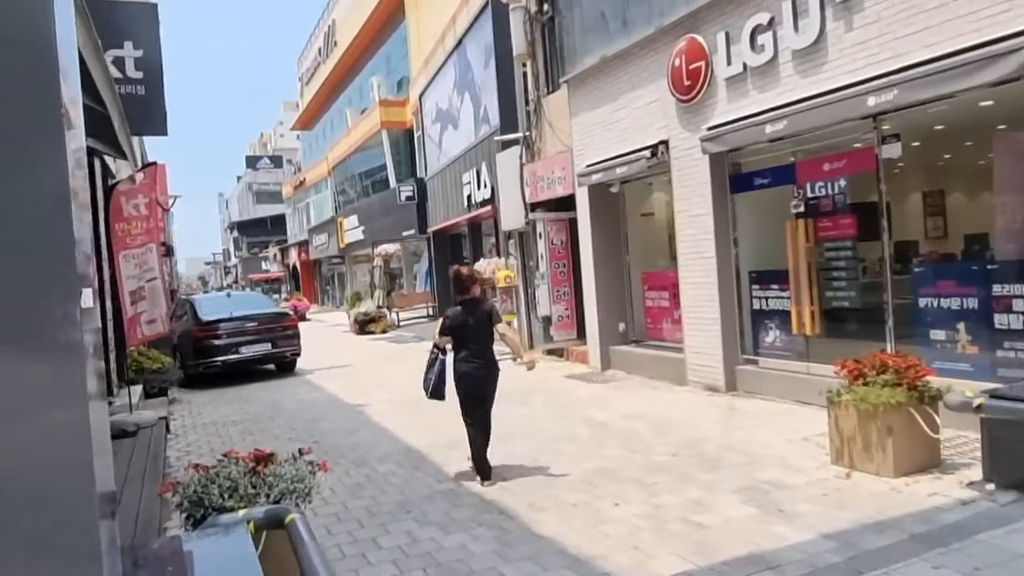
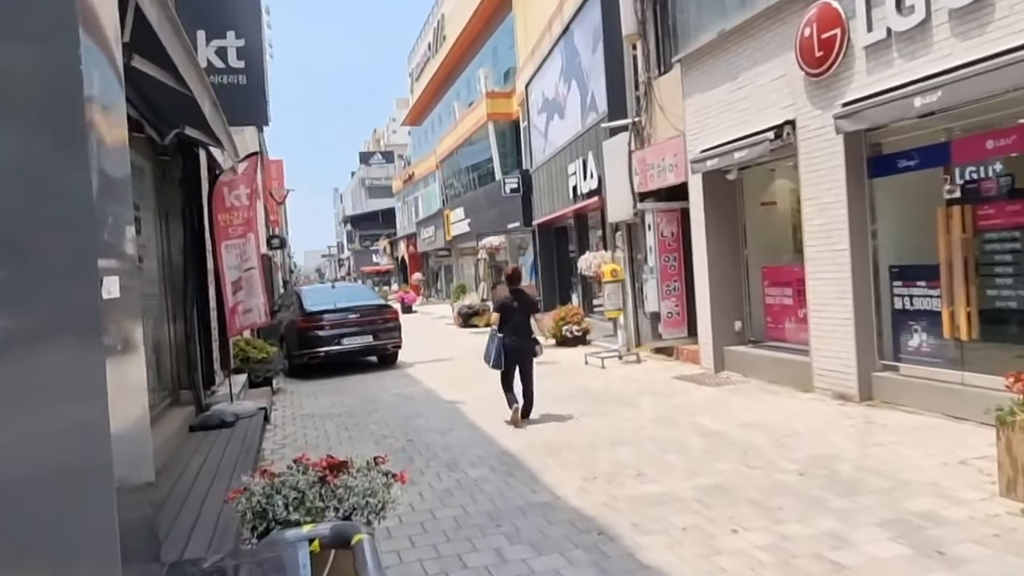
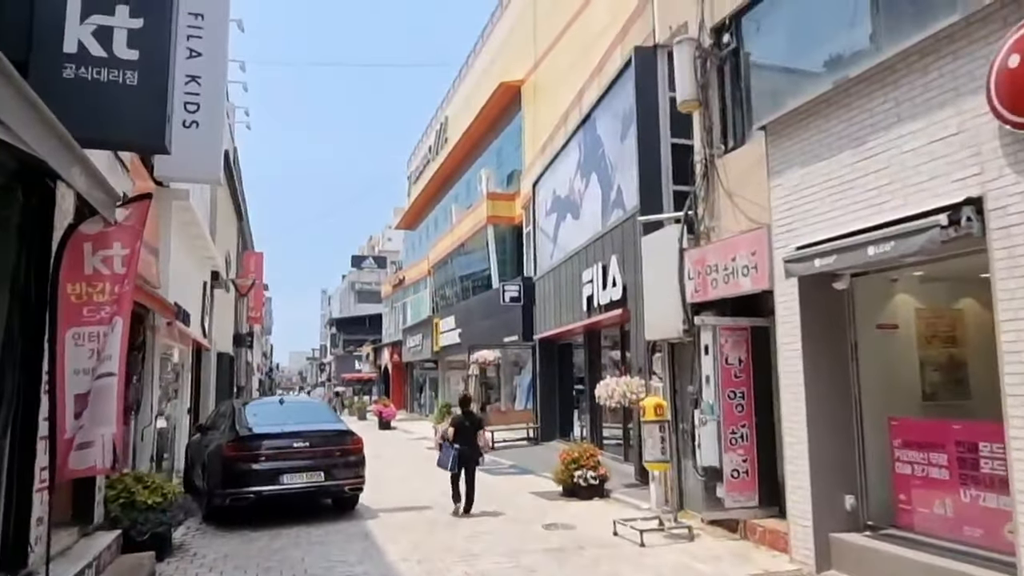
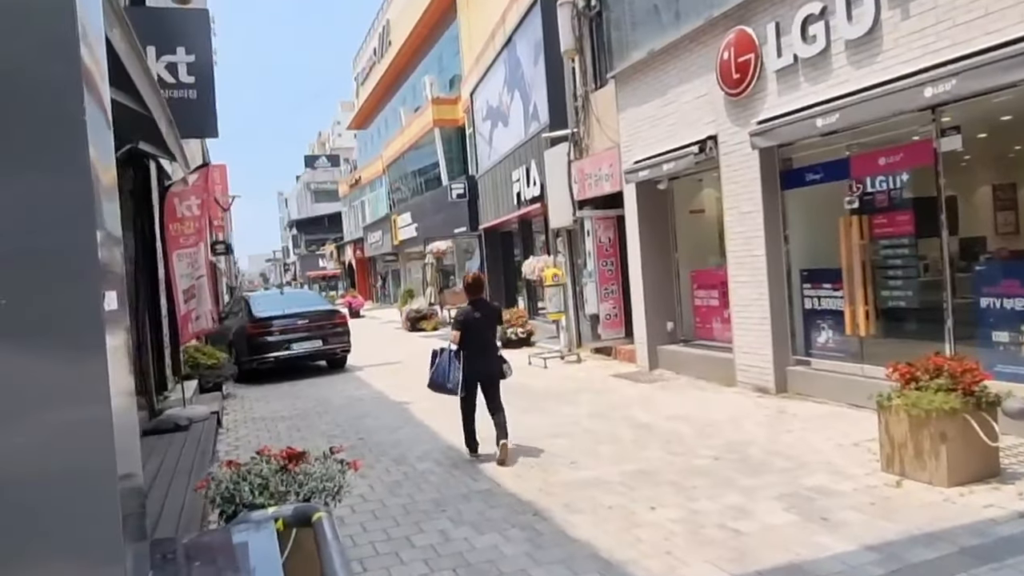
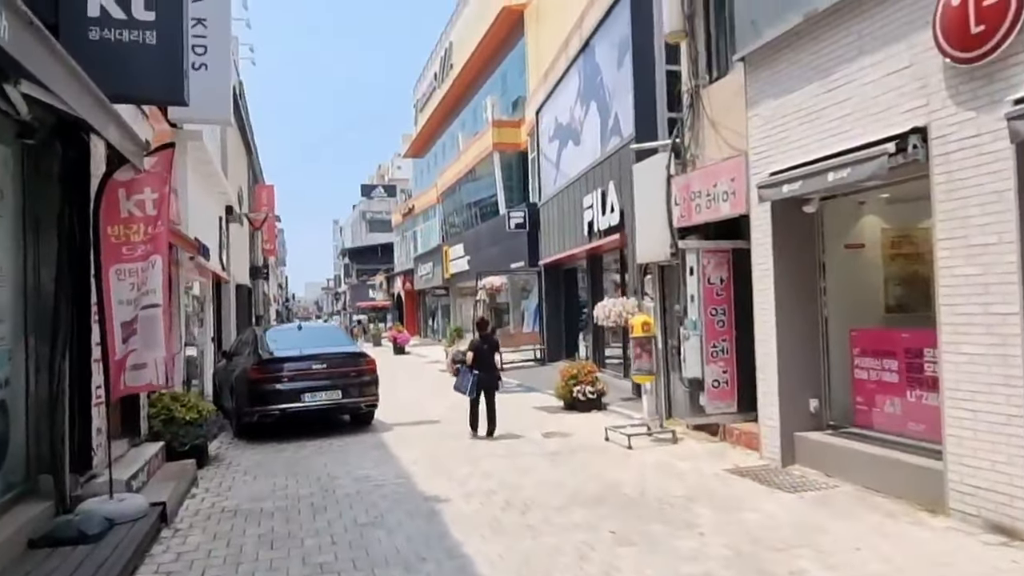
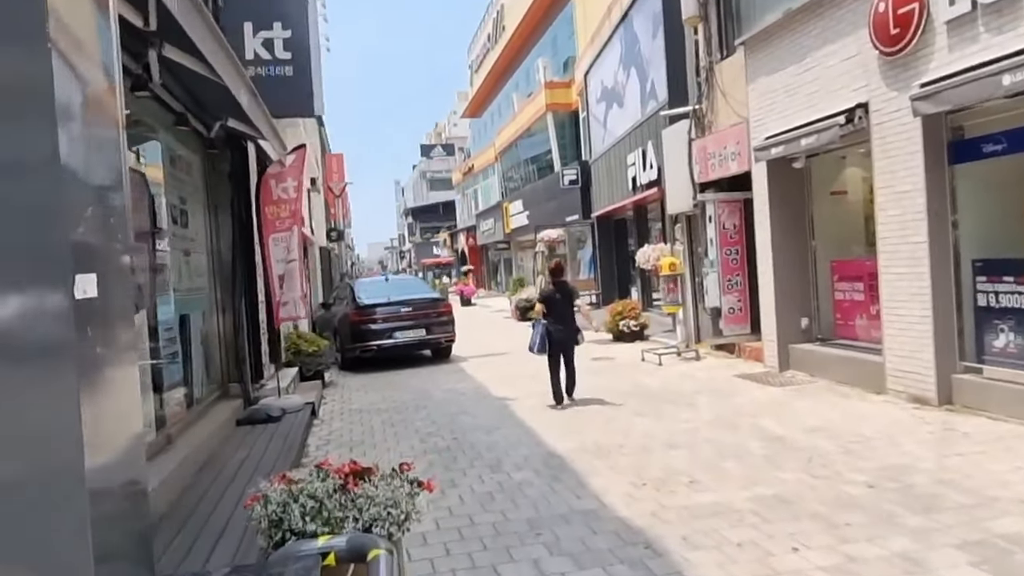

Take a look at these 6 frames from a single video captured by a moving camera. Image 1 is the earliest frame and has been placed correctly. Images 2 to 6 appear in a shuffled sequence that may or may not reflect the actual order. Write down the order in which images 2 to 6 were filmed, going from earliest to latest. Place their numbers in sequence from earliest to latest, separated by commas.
4, 2, 6, 5, 3
